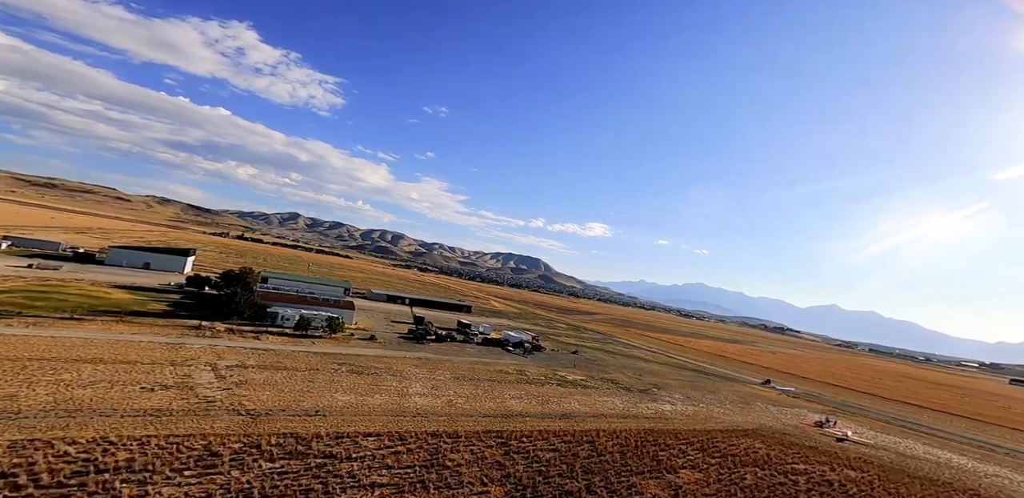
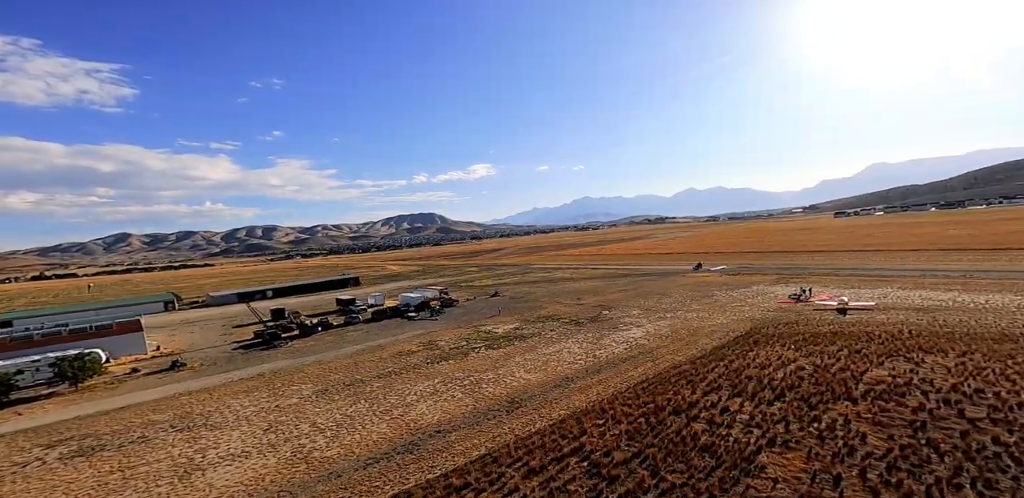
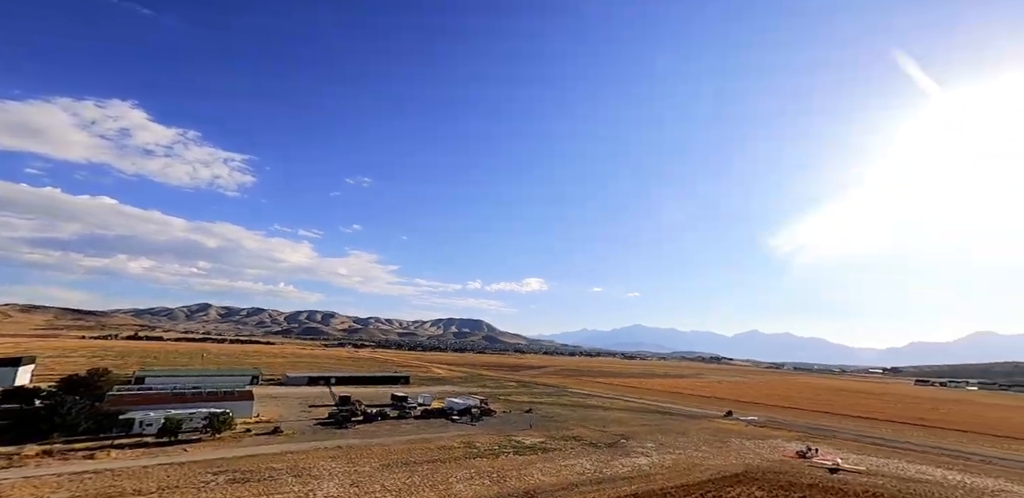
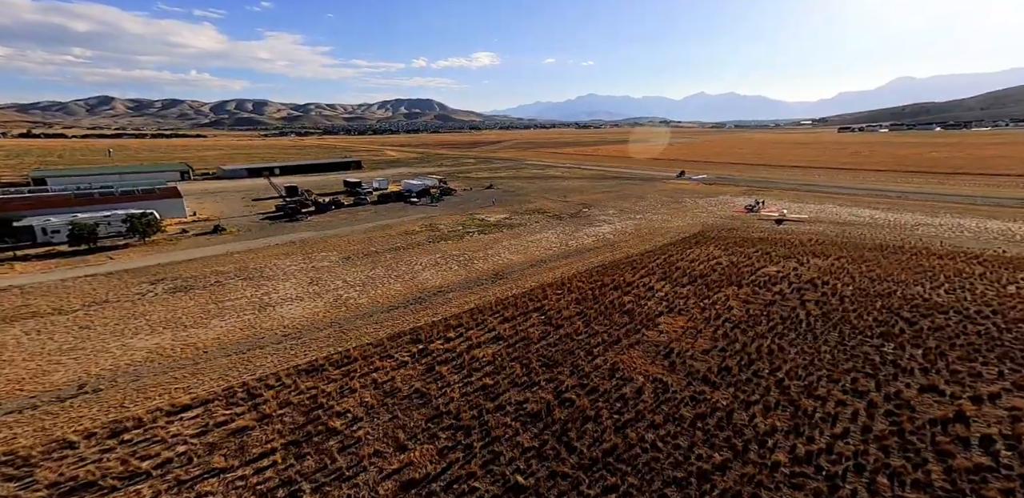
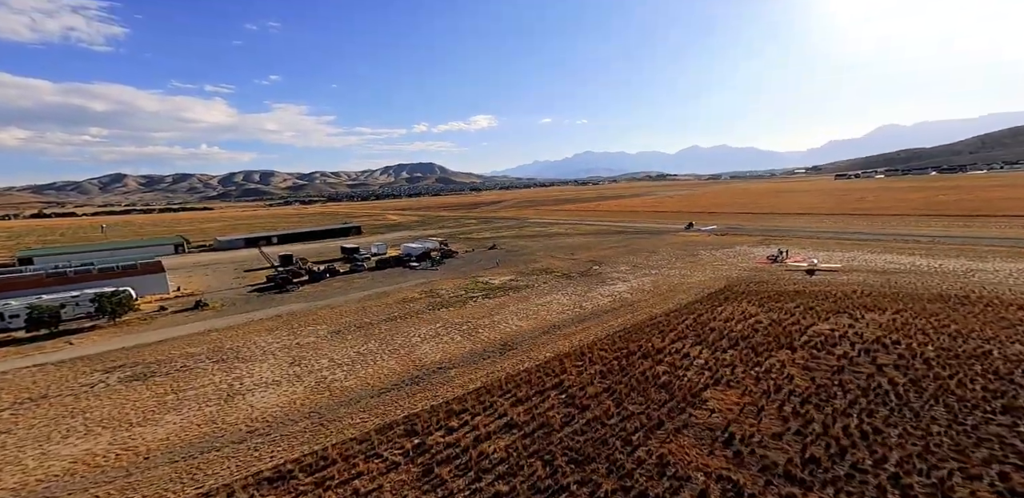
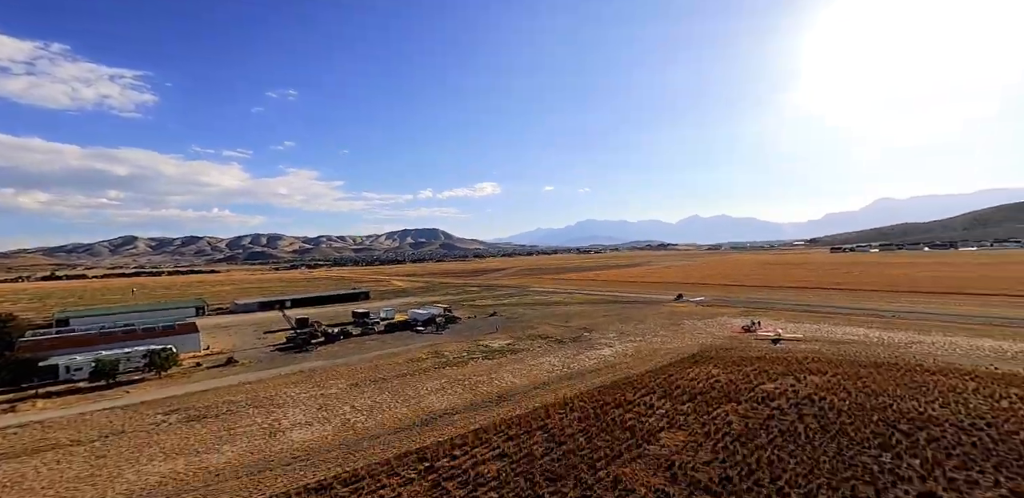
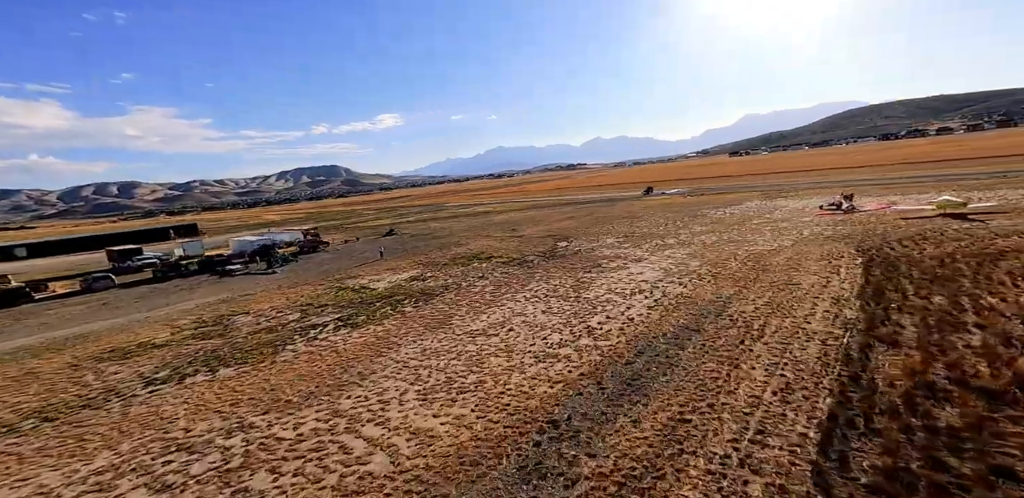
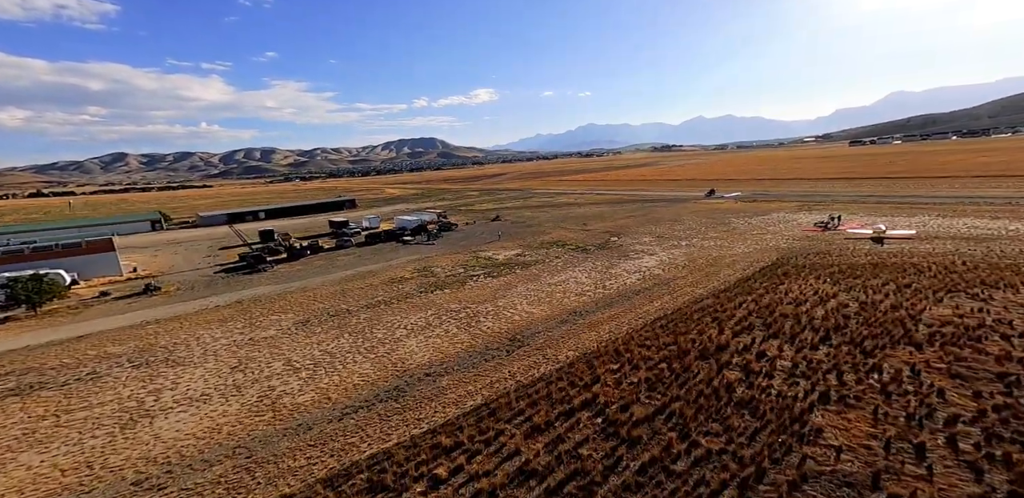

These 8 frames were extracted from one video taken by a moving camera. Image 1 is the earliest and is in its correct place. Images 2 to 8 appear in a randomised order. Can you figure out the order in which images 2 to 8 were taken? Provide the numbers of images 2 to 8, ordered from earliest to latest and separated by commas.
3, 6, 4, 5, 2, 8, 7
